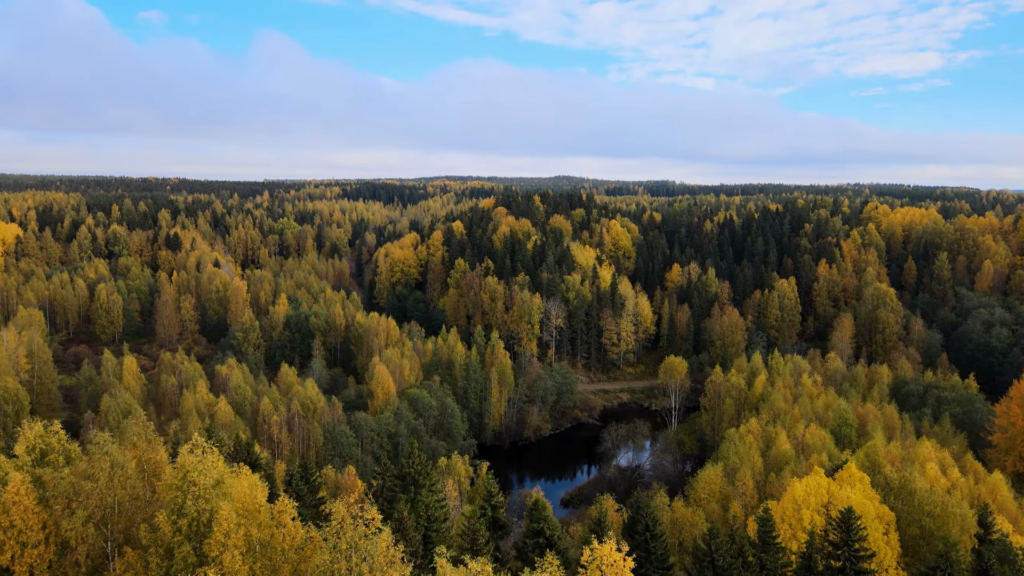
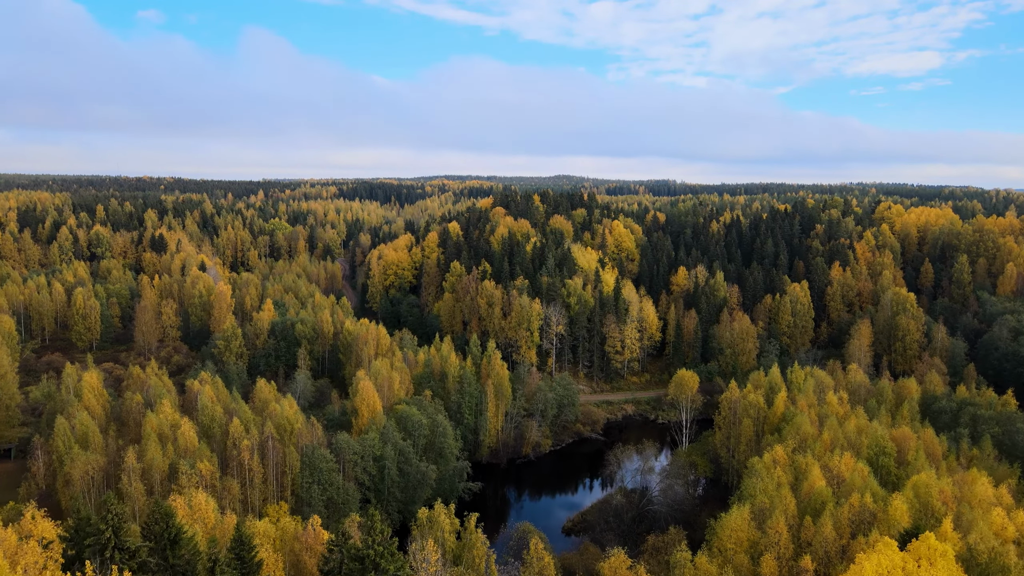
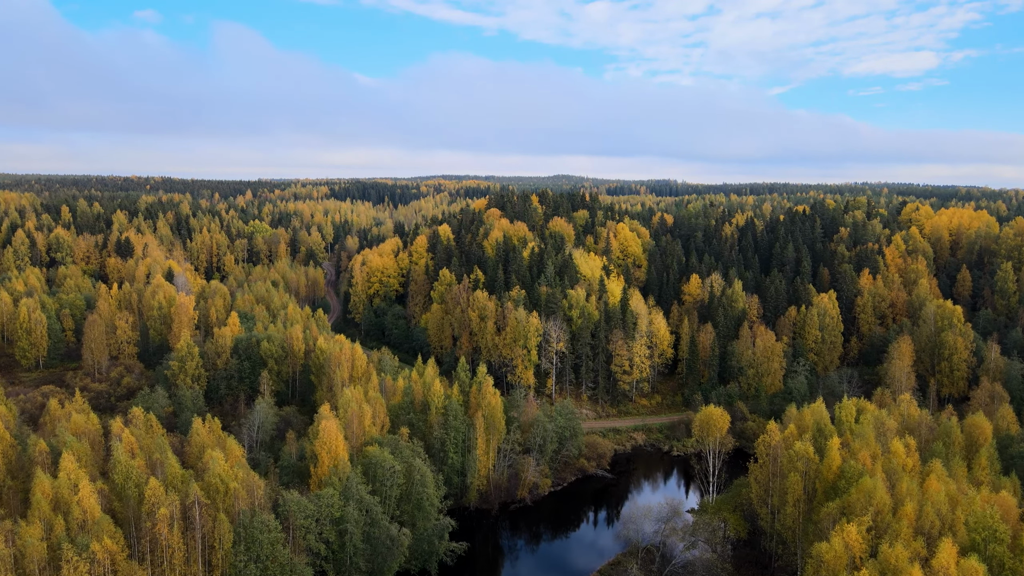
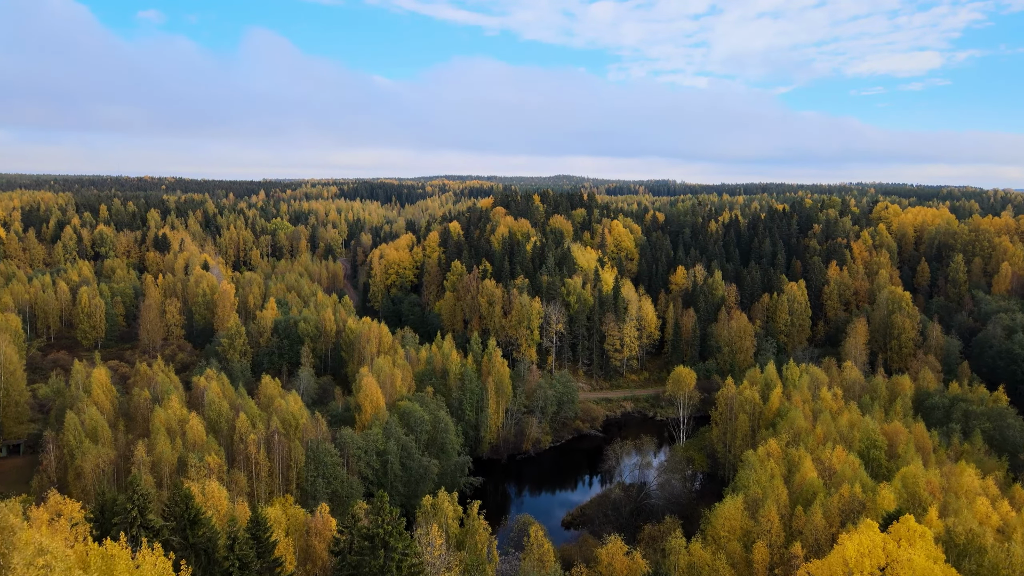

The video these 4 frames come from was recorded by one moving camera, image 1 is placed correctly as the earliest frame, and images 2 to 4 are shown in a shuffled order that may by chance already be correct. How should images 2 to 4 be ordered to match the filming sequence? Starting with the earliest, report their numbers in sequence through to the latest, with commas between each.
4, 2, 3
